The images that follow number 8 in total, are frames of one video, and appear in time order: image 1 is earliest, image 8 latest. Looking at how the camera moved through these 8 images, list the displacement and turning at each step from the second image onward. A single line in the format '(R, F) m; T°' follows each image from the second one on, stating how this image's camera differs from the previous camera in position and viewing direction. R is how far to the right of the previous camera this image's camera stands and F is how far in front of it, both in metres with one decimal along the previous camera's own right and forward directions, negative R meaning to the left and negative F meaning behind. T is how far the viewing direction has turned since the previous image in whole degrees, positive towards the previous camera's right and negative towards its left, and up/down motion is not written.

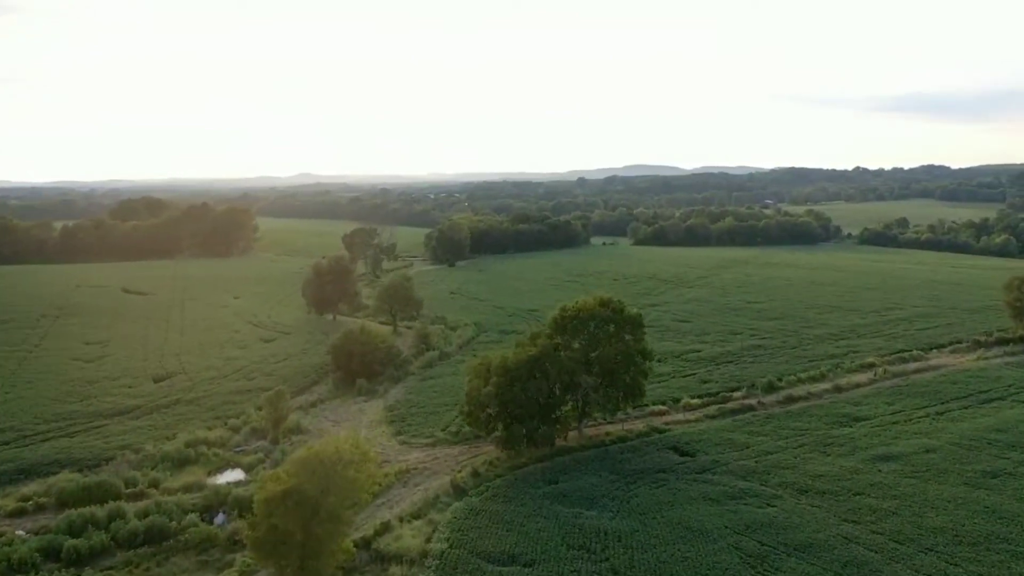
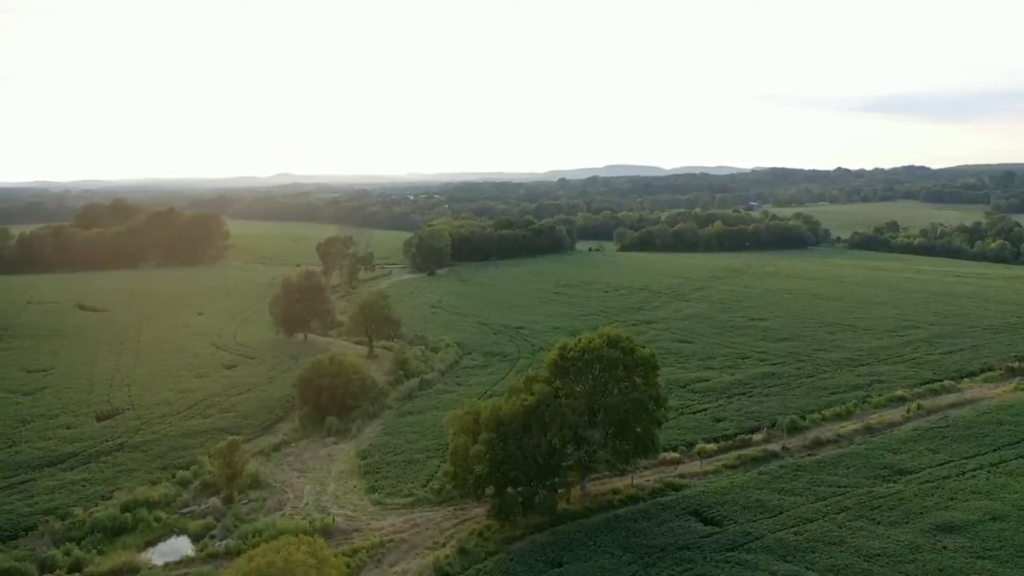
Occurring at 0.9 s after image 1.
(-0.3, +4.3) m; +1°
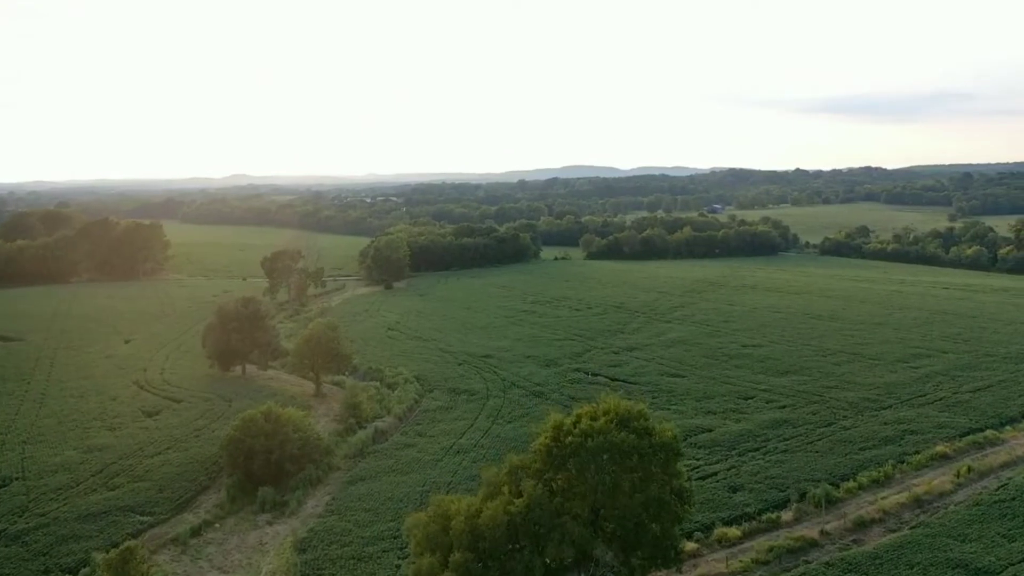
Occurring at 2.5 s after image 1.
(-0.4, +6.0) m; +3°
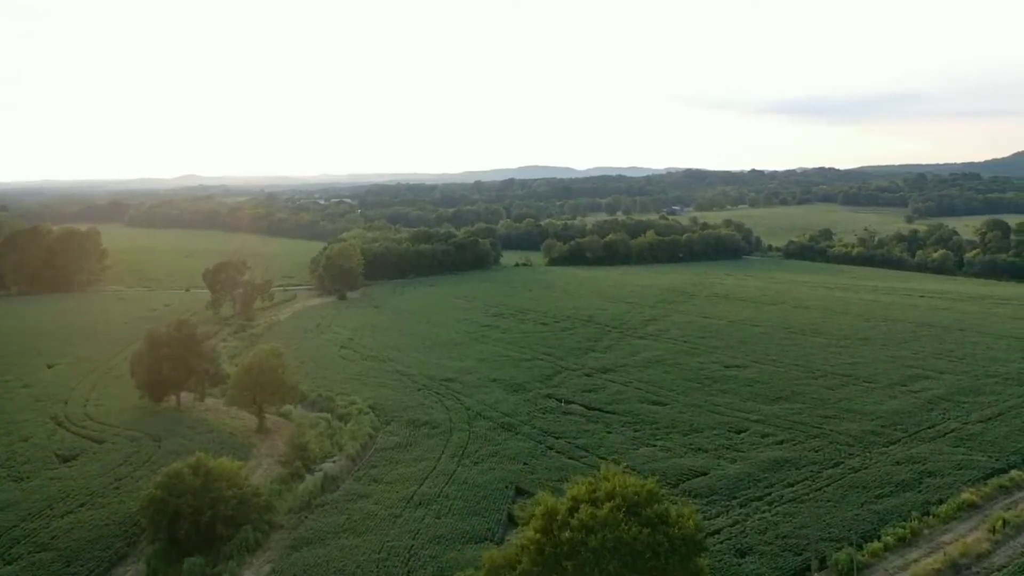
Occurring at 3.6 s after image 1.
(-0.4, +4.1) m; +3°
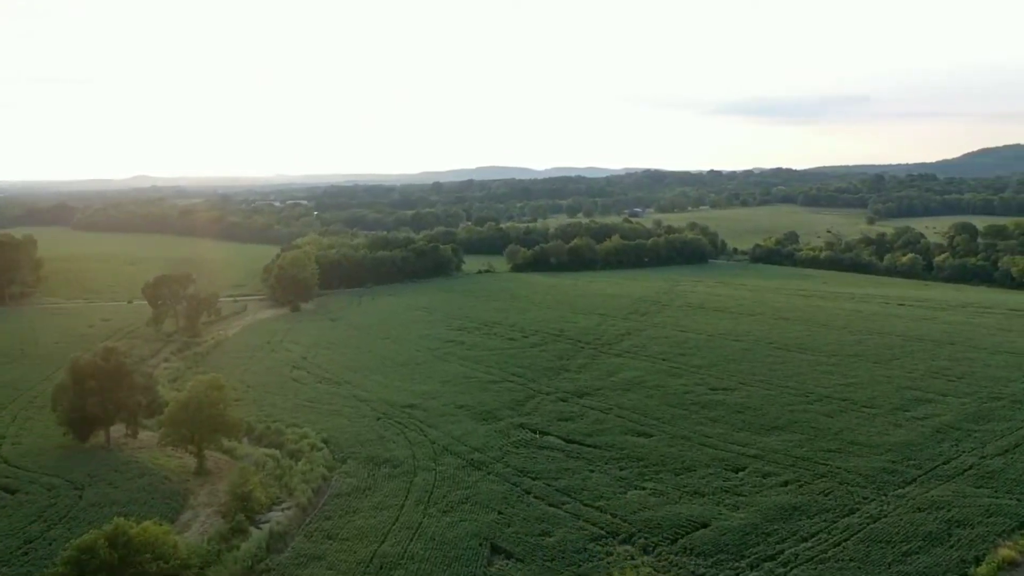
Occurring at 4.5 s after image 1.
(-0.4, +3.9) m; +3°
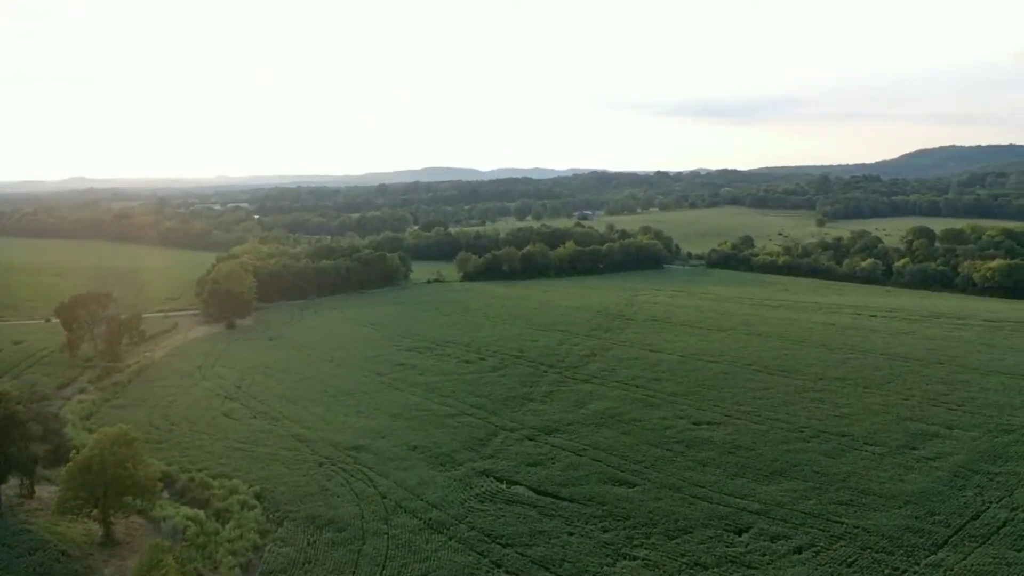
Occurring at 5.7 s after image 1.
(-0.5, +4.7) m; +3°
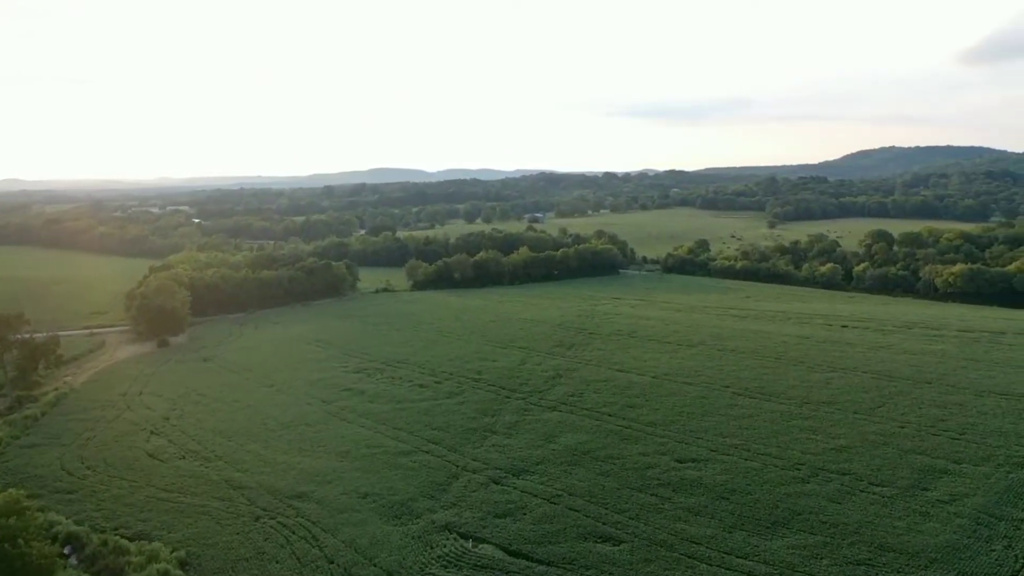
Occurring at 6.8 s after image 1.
(-0.5, +4.2) m; +3°
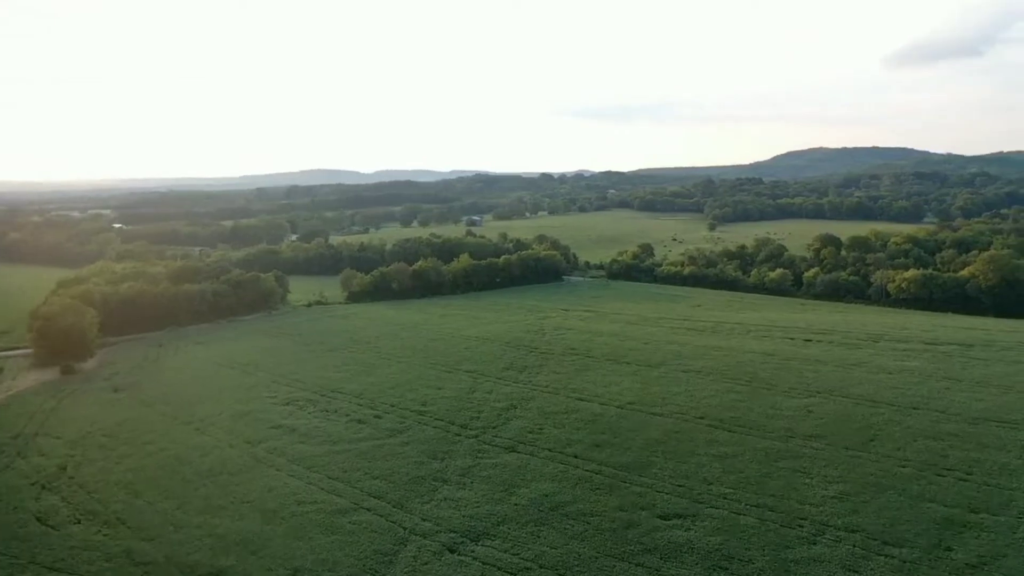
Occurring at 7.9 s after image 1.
(-0.6, +4.9) m; +4°
